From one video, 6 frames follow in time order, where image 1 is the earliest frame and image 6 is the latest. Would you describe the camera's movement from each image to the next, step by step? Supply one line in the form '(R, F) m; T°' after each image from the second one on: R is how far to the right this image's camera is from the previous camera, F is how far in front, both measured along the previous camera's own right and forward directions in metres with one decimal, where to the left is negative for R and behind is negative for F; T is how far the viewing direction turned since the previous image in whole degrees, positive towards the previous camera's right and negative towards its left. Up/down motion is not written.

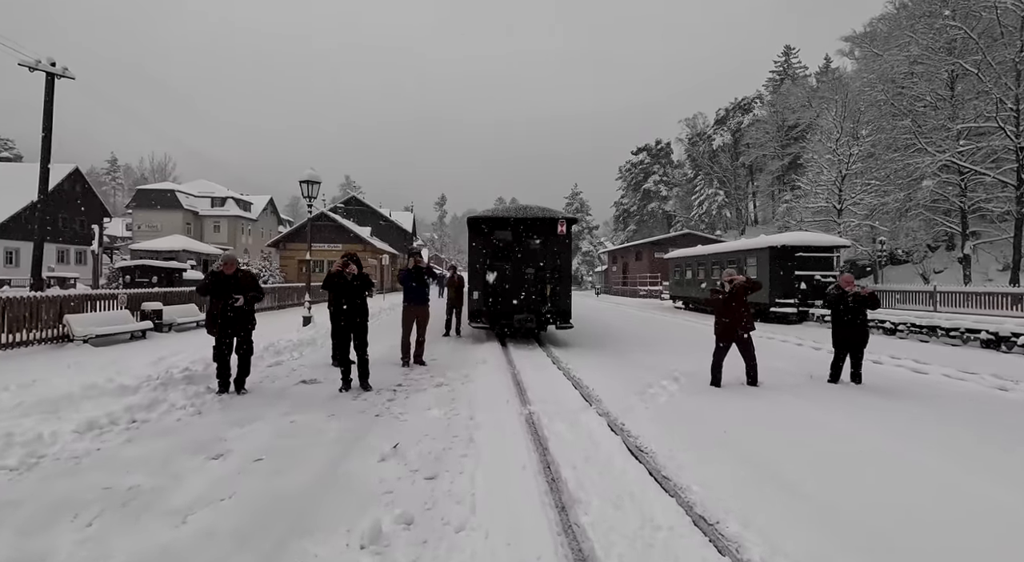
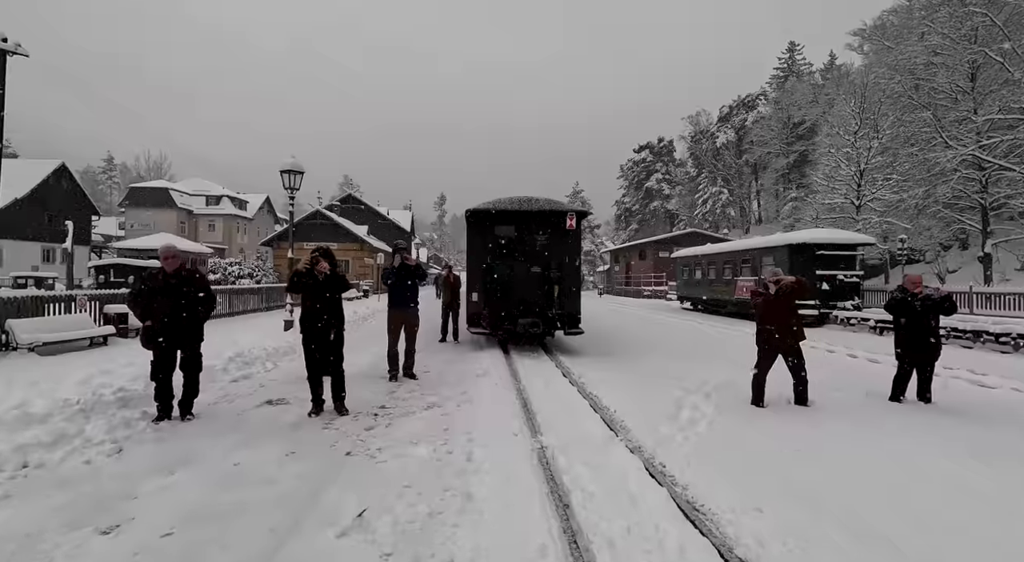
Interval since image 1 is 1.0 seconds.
(-0.1, +1.2) m; 0°
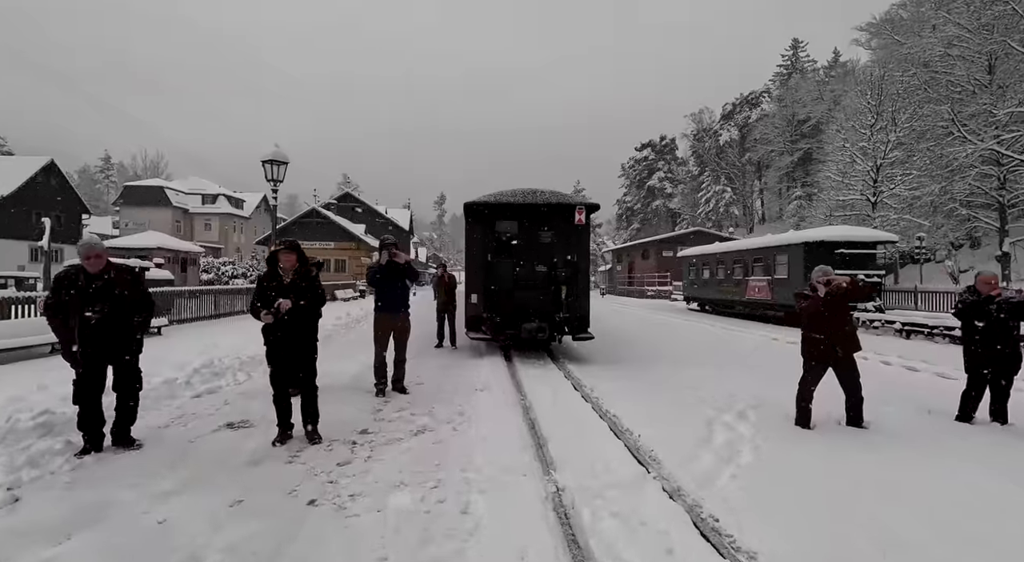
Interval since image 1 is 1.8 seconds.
(-0.1, +0.9) m; 0°
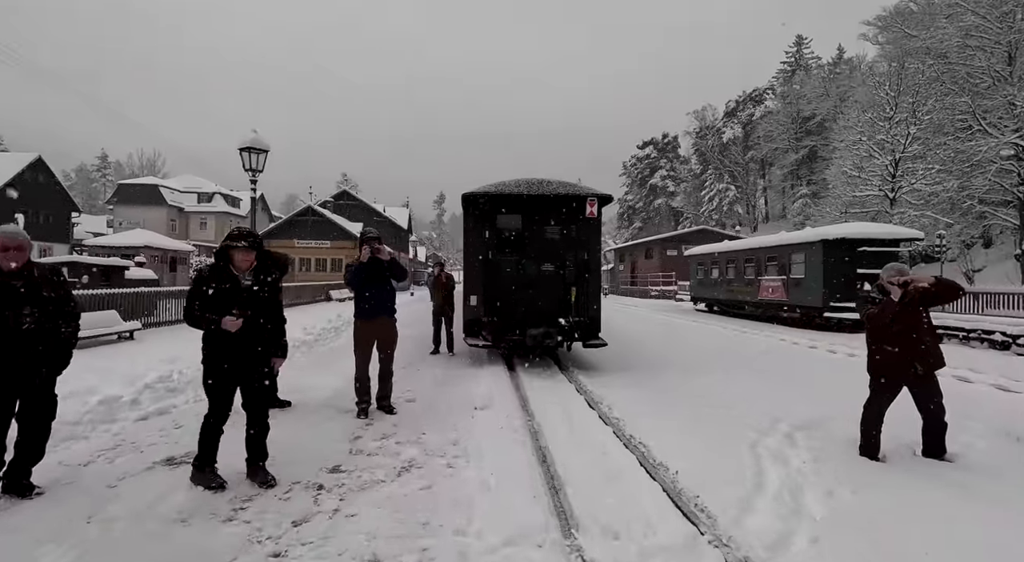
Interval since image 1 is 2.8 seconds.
(-0.1, +1.0) m; 0°
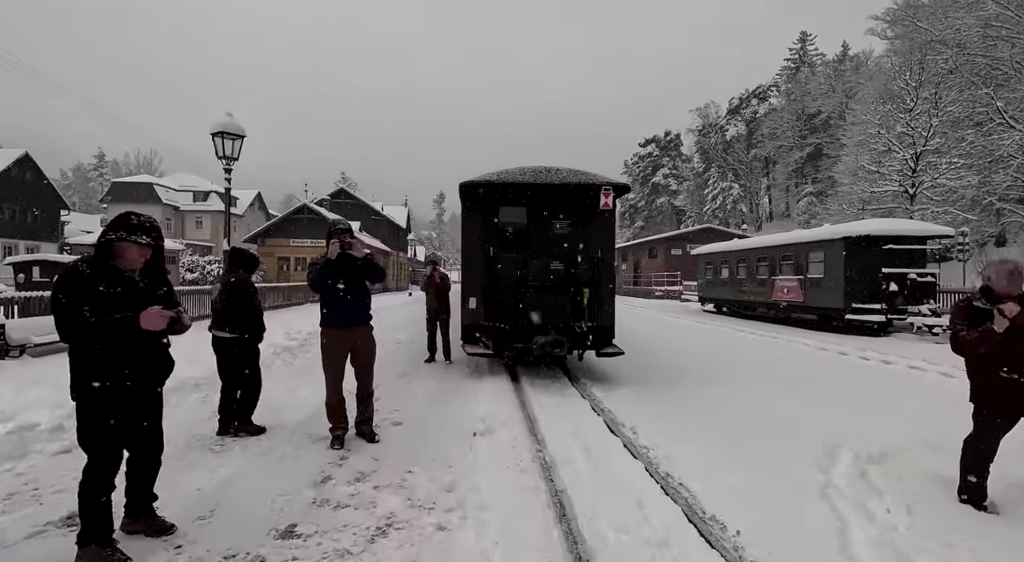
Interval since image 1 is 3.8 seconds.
(-0.1, +1.0) m; 0°
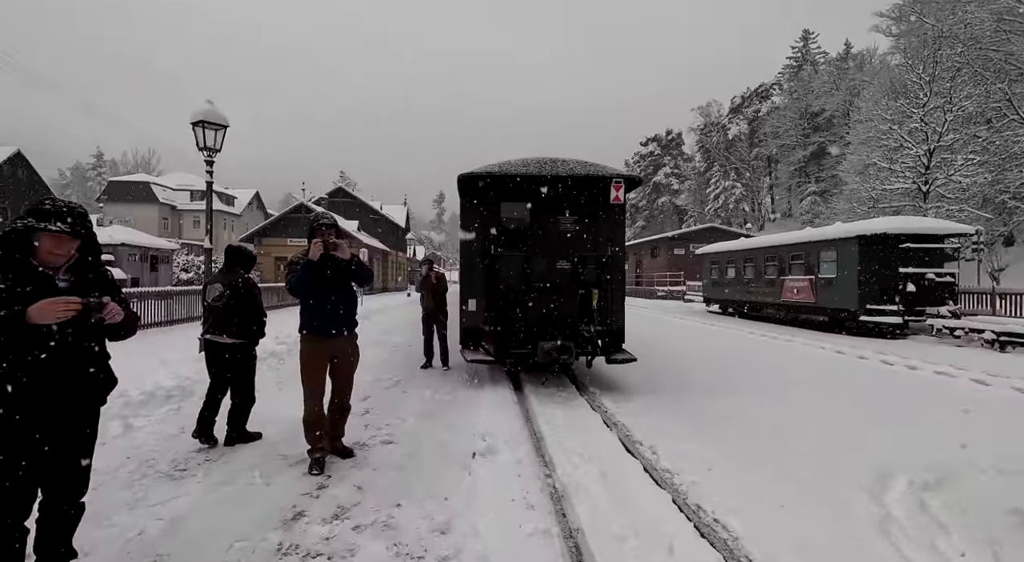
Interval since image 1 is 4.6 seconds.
(0.0, +0.6) m; 0°
